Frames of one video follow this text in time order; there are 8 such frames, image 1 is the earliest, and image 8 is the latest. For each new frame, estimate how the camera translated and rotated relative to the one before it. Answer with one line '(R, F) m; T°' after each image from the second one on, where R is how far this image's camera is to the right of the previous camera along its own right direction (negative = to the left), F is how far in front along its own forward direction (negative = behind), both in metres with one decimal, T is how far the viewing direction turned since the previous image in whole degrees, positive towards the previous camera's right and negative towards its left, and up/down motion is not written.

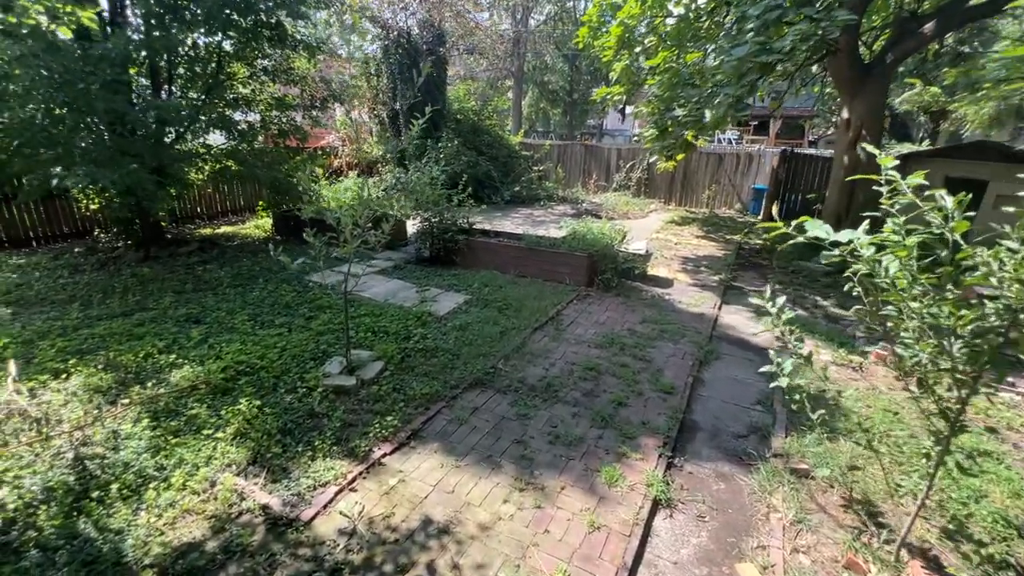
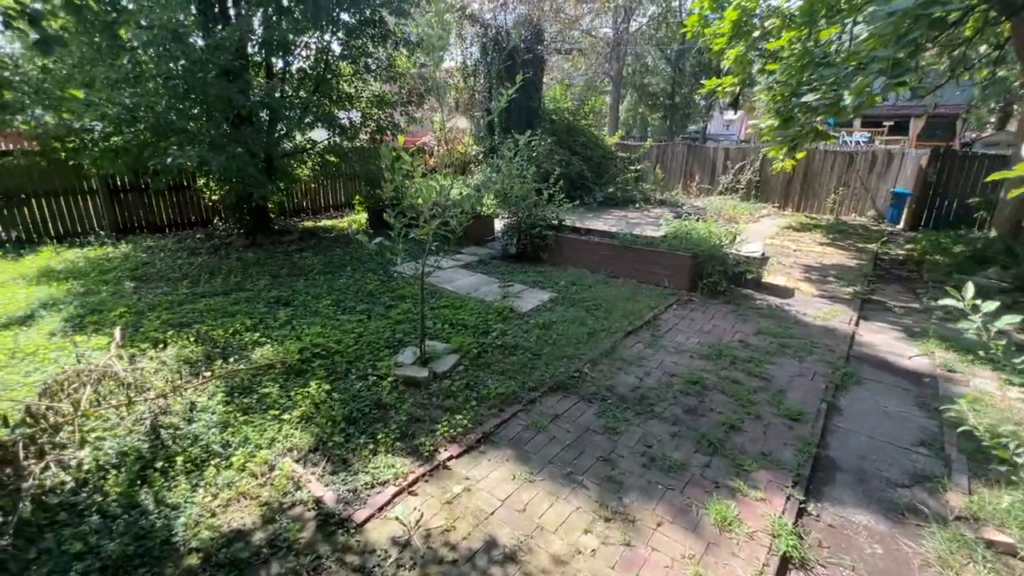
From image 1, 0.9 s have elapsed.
(0.0, +0.4) m; -11°
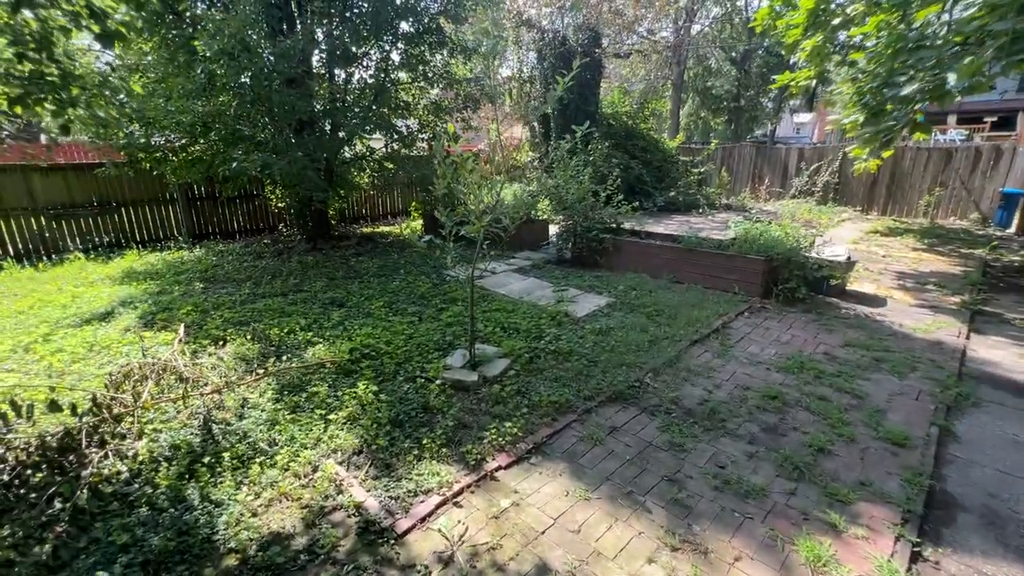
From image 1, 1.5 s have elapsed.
(0.0, +0.2) m; -7°
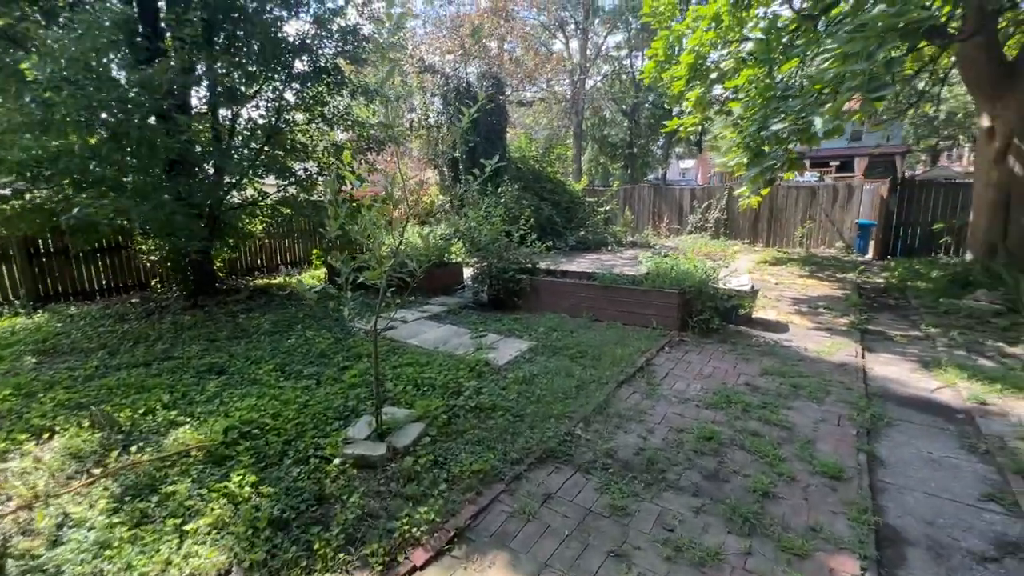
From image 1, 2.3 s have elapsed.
(0.0, +0.3) m; +10°
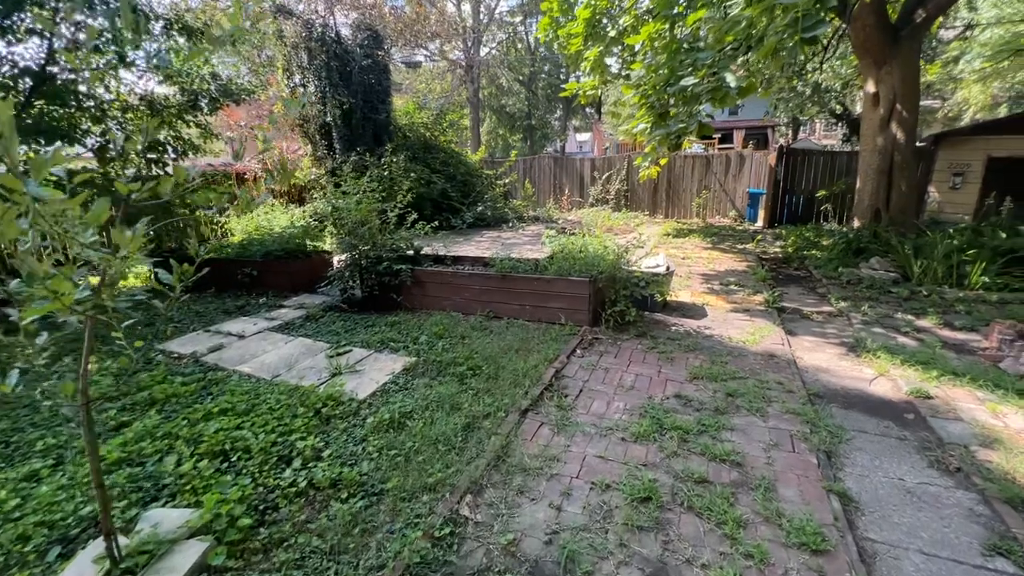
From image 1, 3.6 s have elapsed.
(+0.3, +0.9) m; +11°
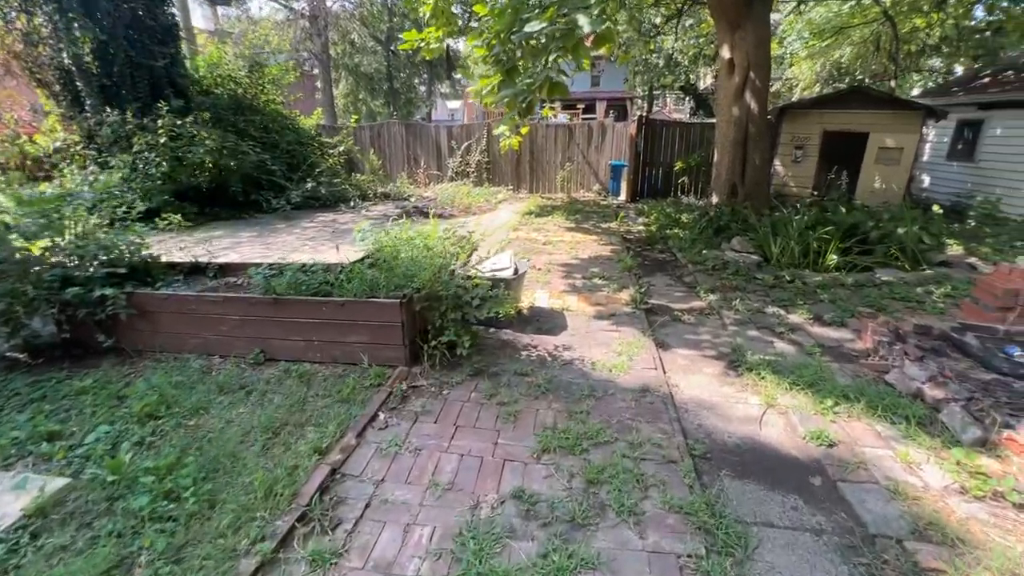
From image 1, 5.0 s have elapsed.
(+0.6, +1.1) m; +14°
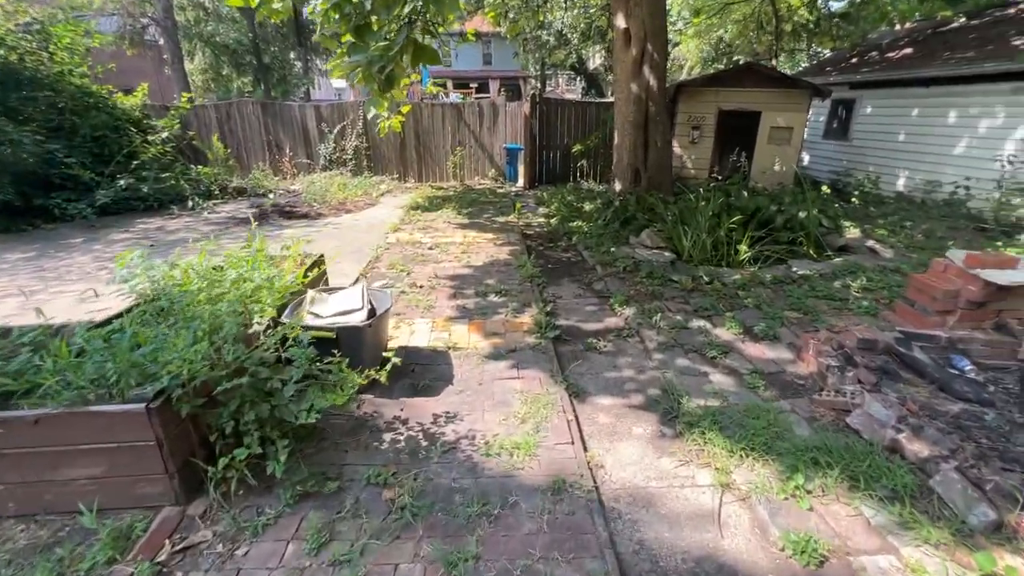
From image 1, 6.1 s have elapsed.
(+0.3, +0.8) m; +11°
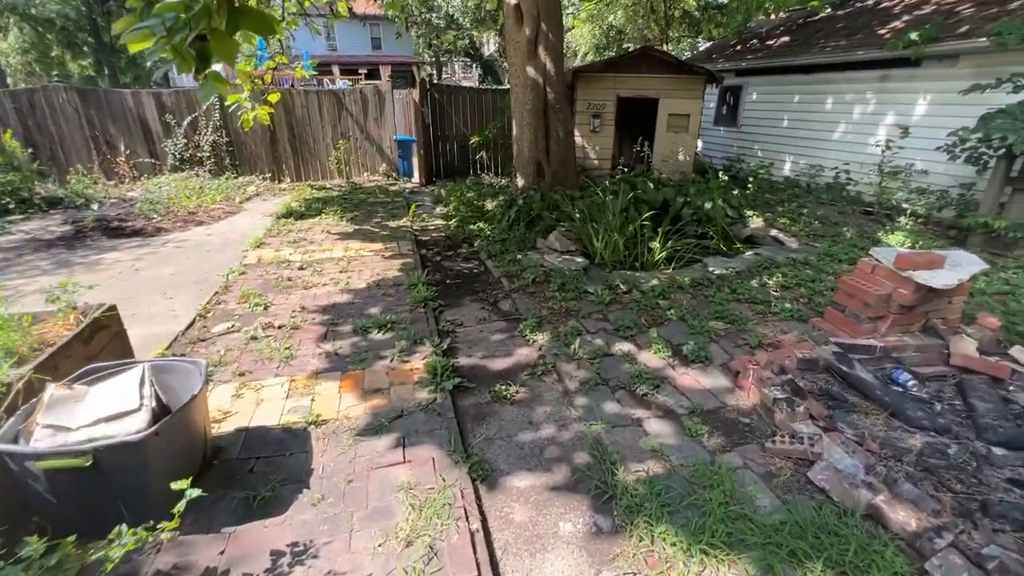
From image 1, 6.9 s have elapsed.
(+0.2, +0.6) m; +11°
